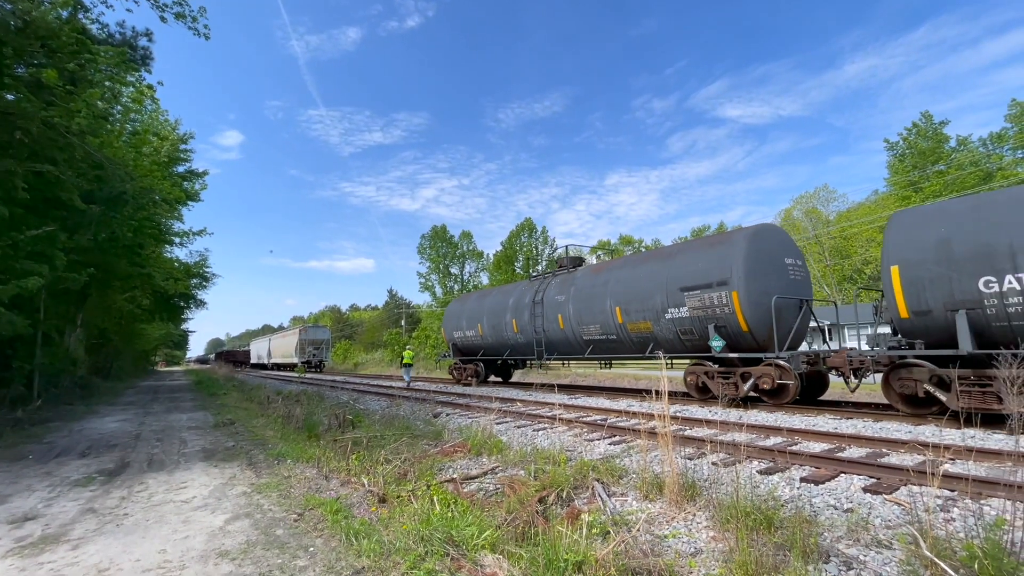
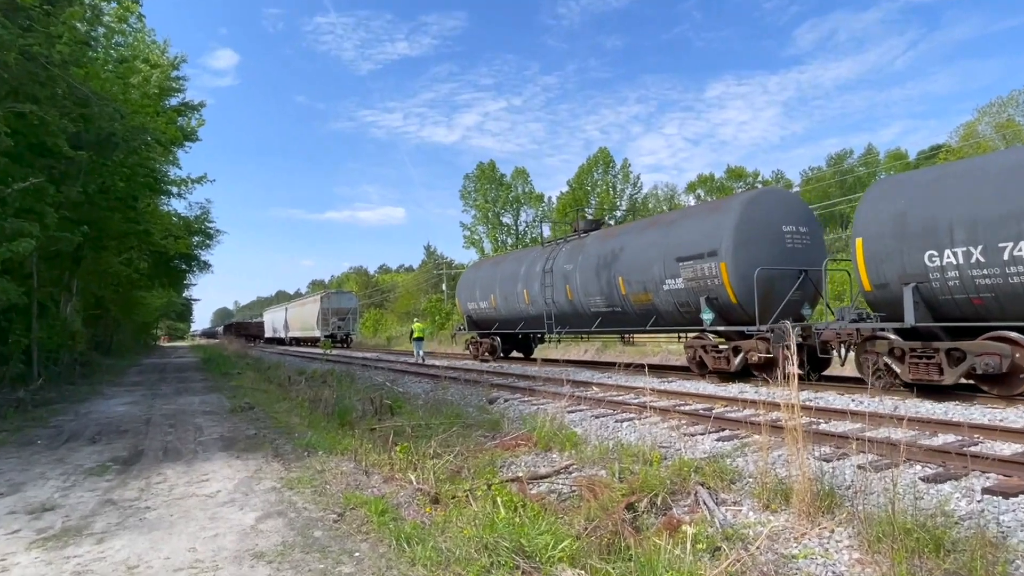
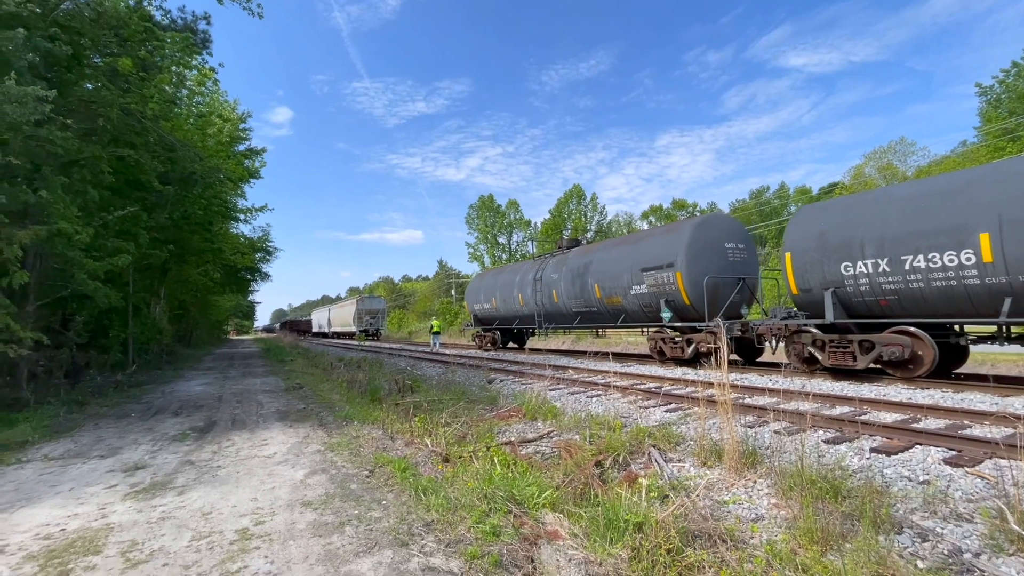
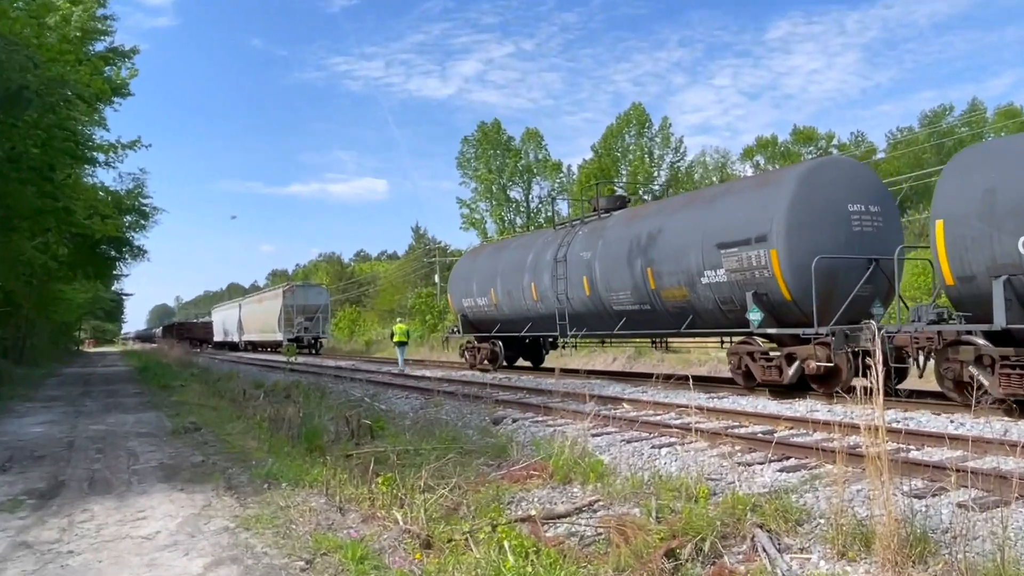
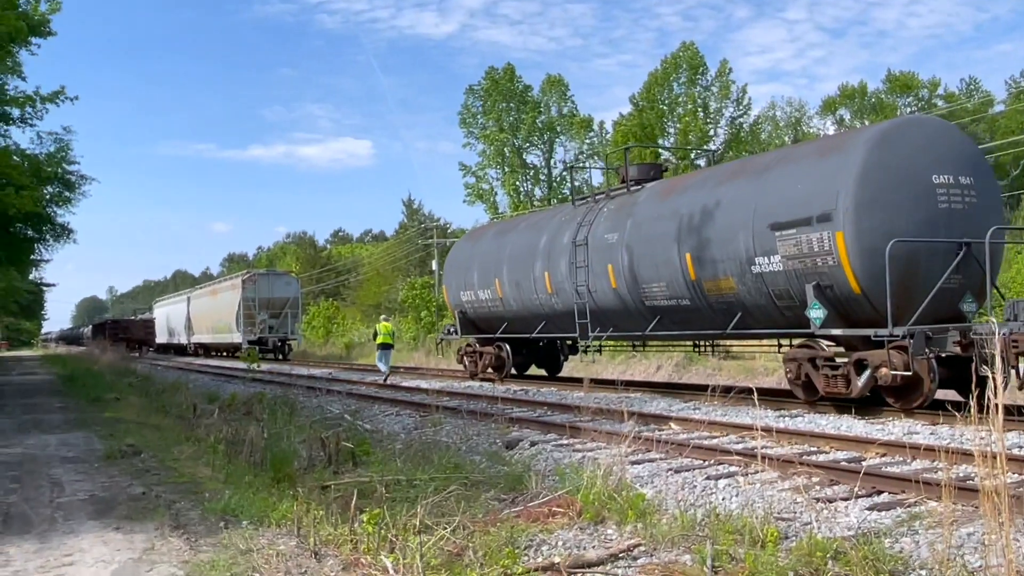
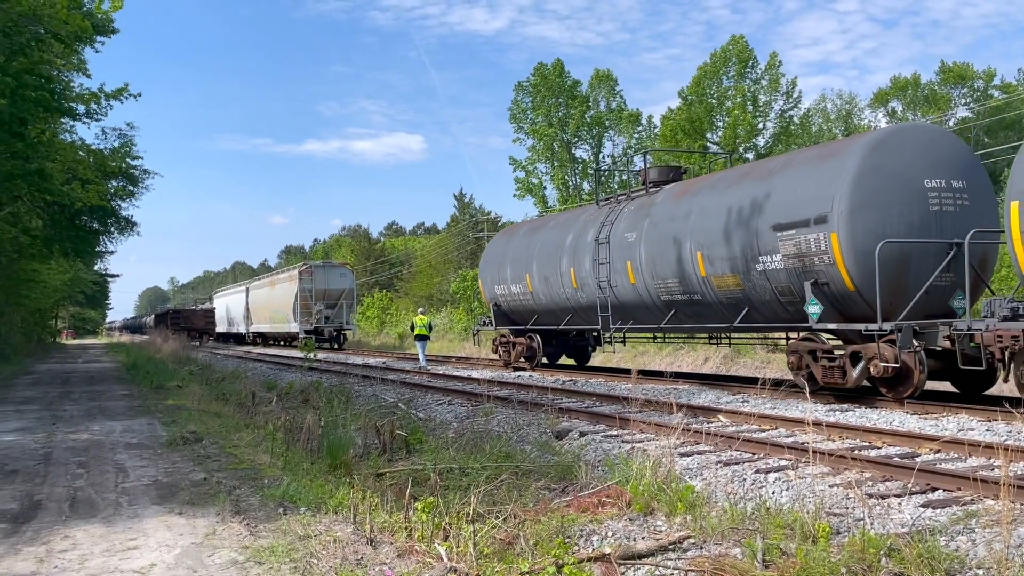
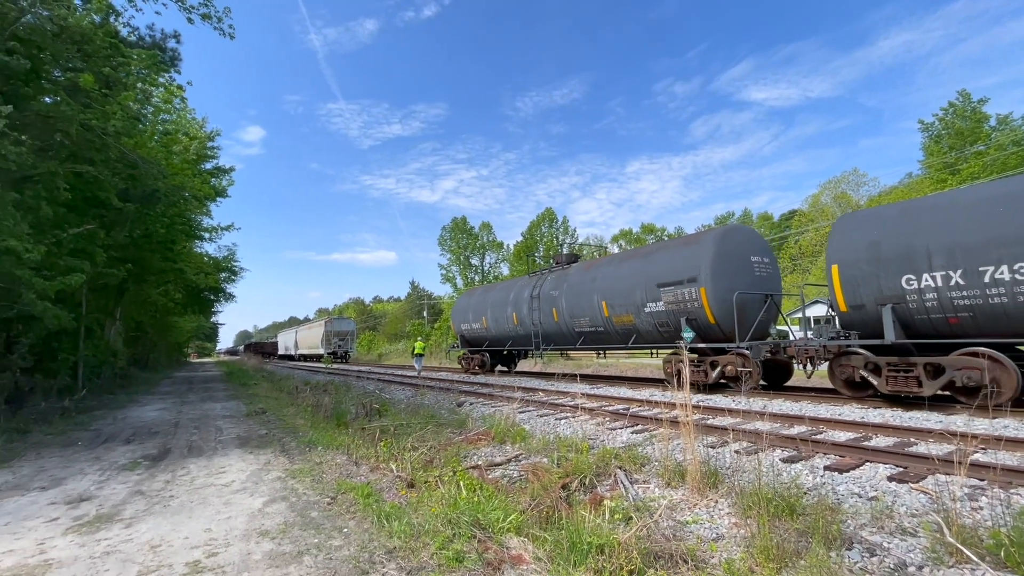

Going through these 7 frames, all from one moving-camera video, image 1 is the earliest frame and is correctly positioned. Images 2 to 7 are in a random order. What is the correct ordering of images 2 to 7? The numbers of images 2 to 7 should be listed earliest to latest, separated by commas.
7, 3, 2, 4, 5, 6
